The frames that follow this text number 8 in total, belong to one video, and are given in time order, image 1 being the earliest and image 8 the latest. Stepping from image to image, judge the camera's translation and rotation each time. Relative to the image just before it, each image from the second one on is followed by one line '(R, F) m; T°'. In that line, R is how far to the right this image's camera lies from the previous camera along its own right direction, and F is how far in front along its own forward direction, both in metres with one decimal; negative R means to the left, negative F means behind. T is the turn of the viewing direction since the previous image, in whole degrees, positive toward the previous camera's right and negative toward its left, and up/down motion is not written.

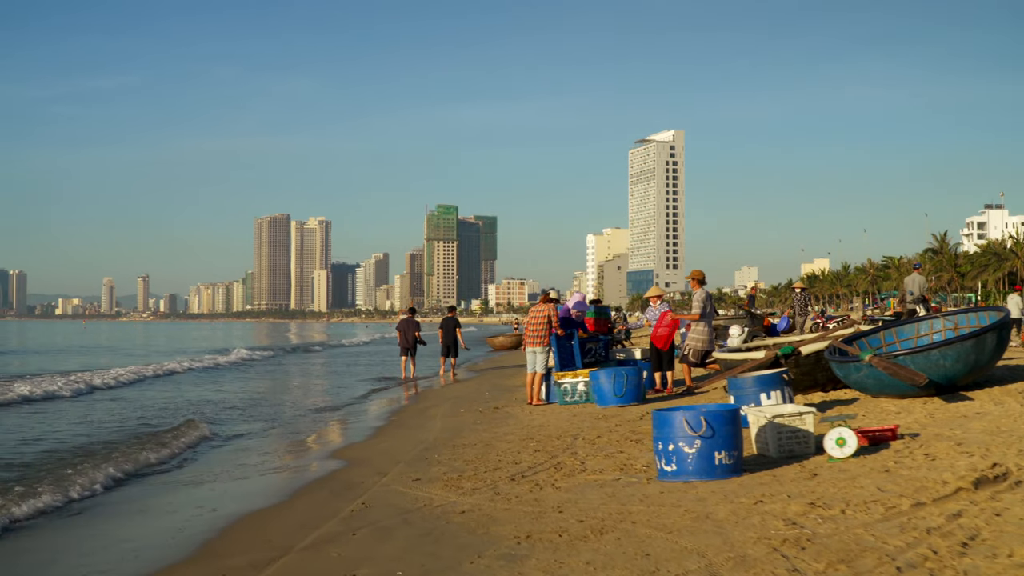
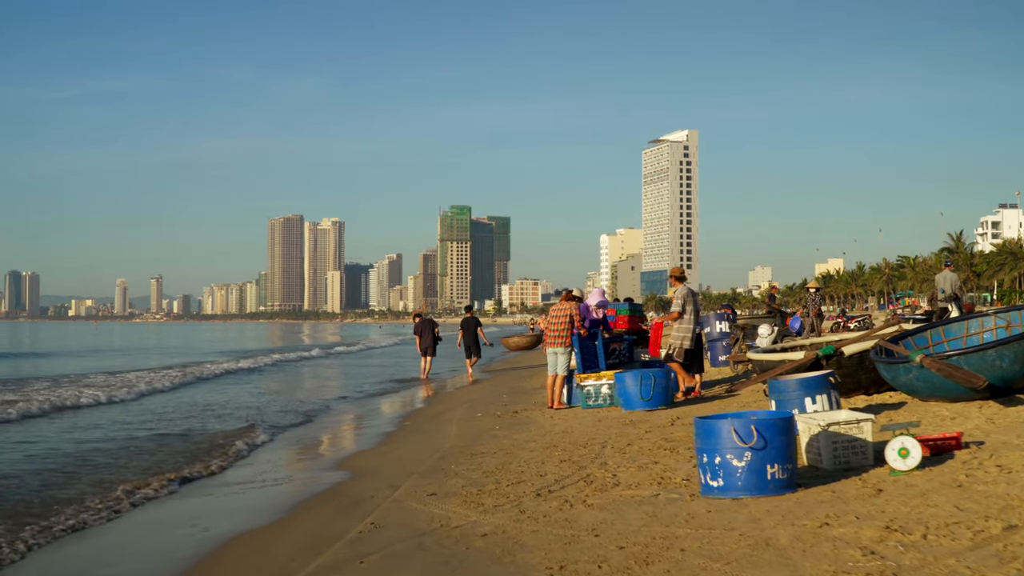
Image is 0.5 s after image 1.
(-0.1, +0.8) m; -1°
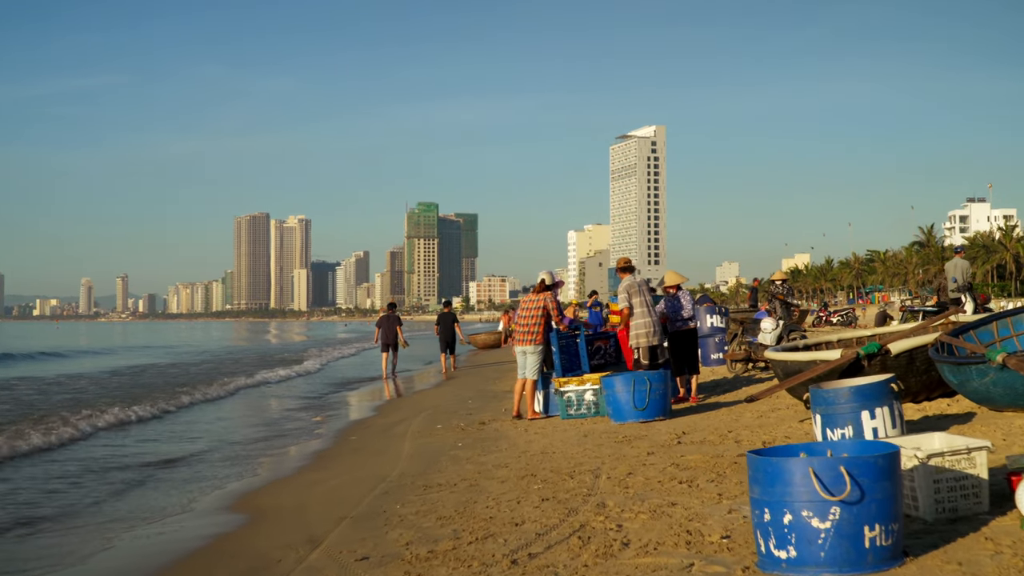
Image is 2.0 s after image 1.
(0.0, +2.2) m; +2°
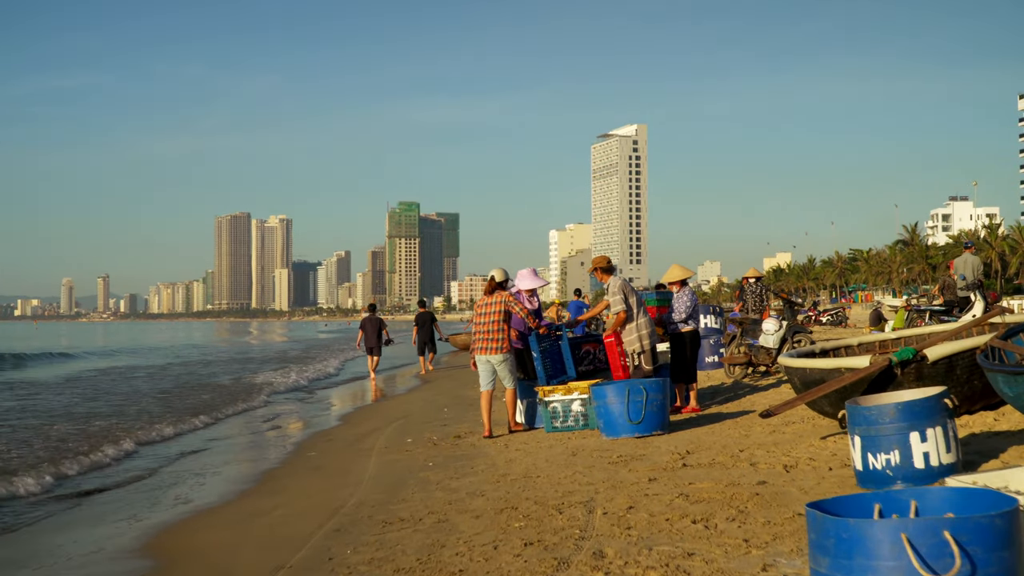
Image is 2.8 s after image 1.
(0.0, +1.2) m; +1°
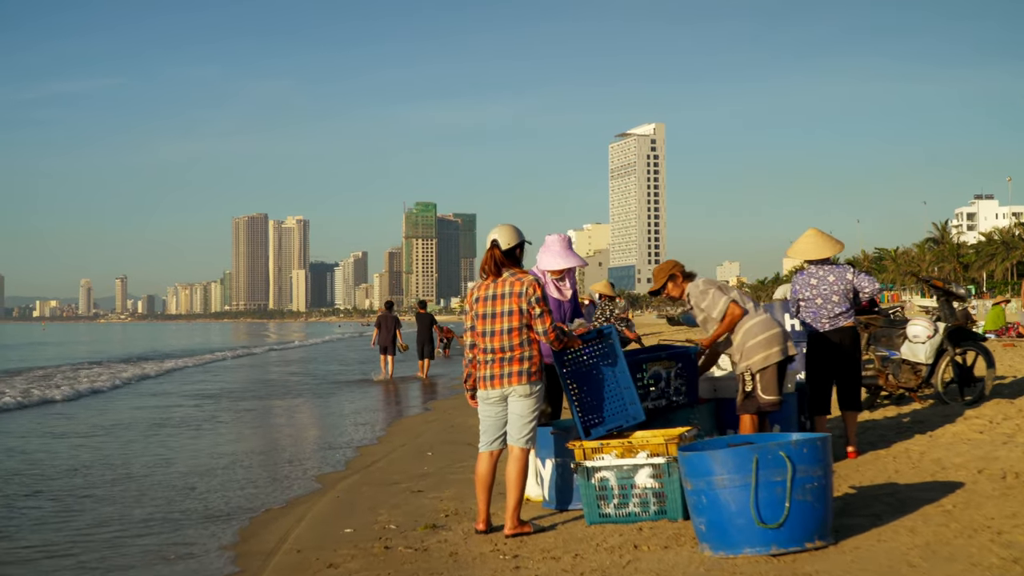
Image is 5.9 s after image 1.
(0.0, +4.4) m; -1°
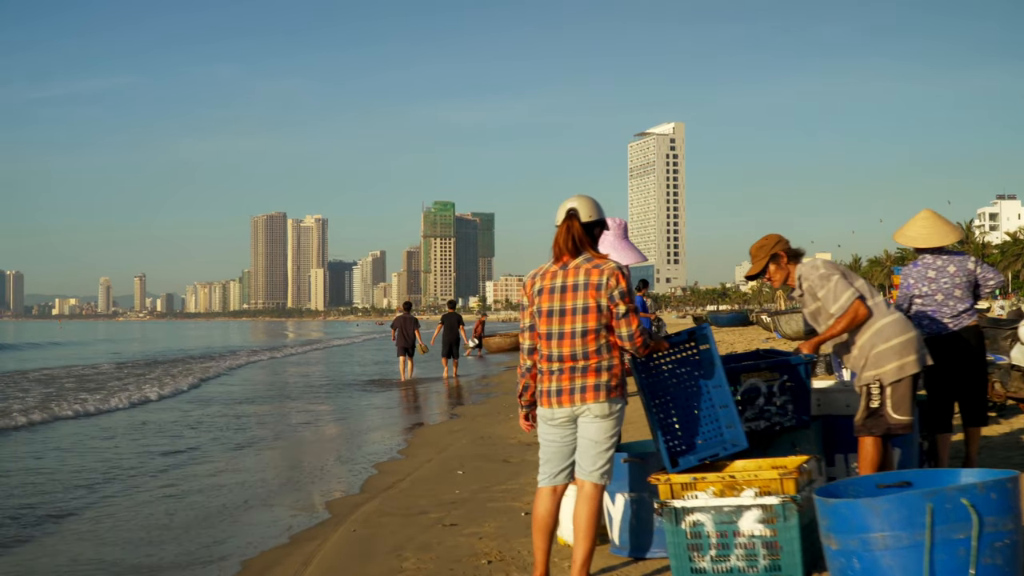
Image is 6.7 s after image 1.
(-0.3, +1.2) m; -1°
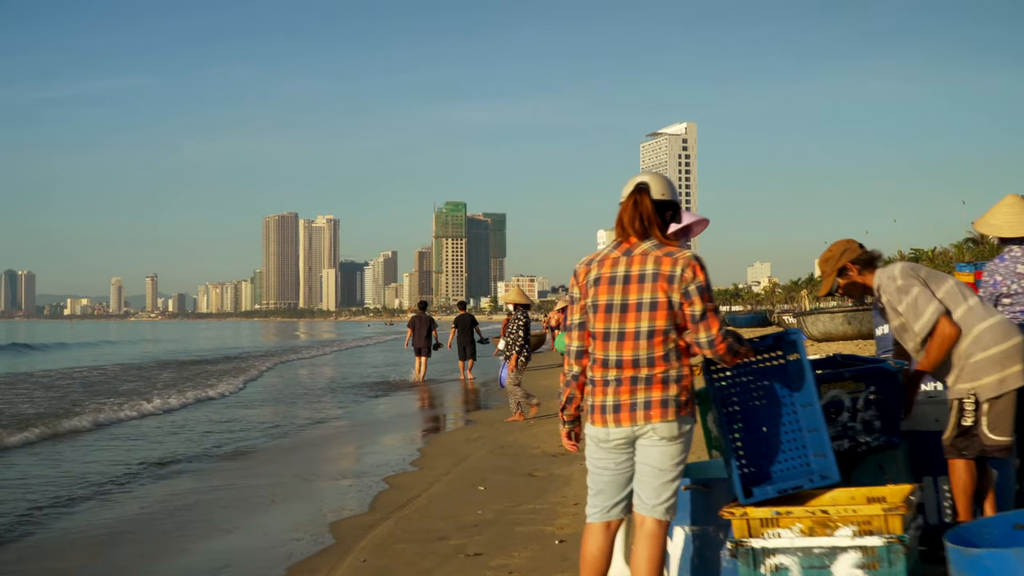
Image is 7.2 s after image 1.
(-0.1, +0.7) m; -1°
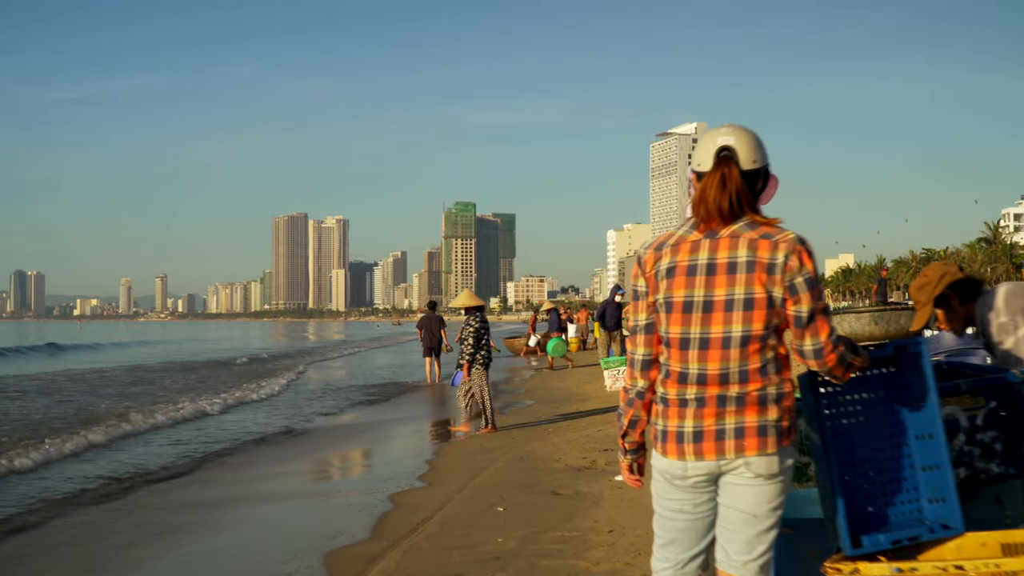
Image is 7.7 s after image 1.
(-0.1, +0.8) m; -1°
